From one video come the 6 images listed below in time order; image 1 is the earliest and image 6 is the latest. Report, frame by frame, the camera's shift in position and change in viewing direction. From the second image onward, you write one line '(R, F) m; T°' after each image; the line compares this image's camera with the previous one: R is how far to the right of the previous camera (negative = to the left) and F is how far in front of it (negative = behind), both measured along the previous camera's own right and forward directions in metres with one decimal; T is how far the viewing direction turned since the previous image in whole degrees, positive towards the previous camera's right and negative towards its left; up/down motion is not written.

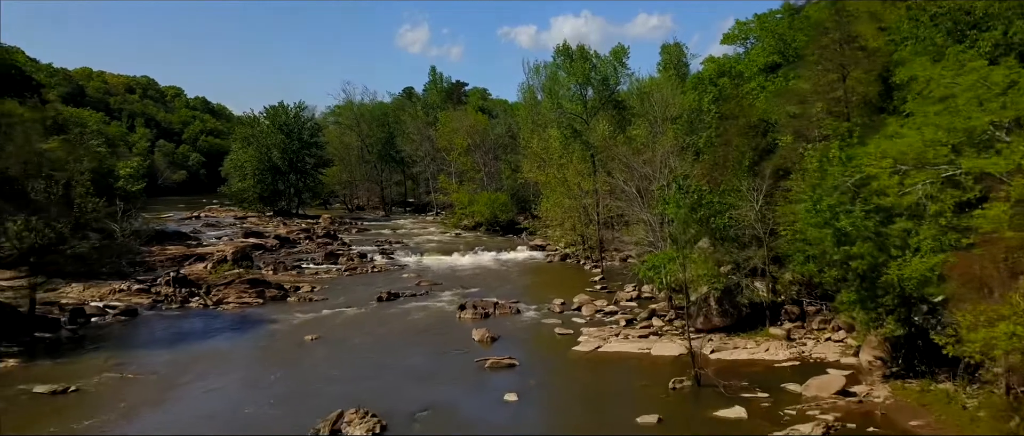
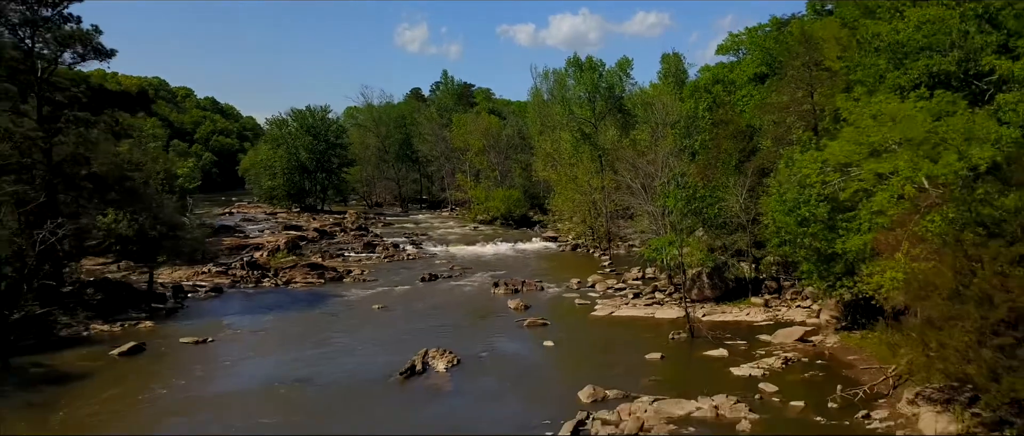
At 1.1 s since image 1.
(-1.1, -5.4) m; 0°
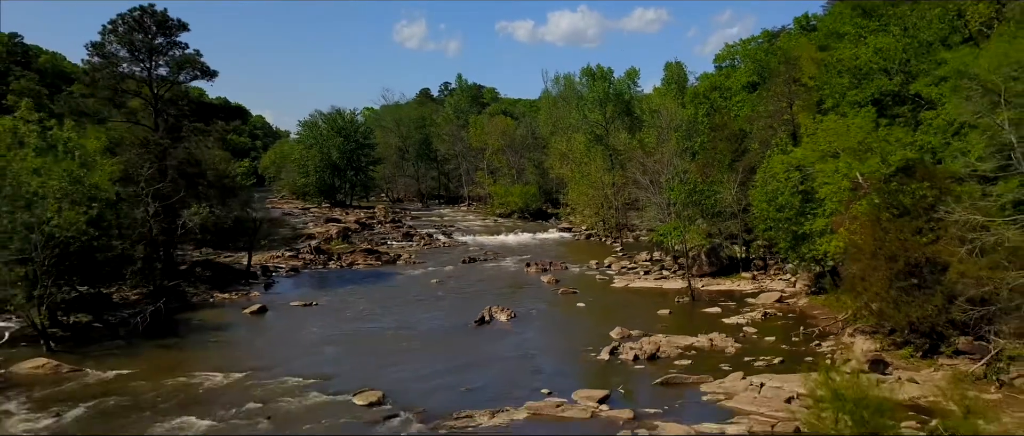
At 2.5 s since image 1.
(-1.5, -6.4) m; 0°
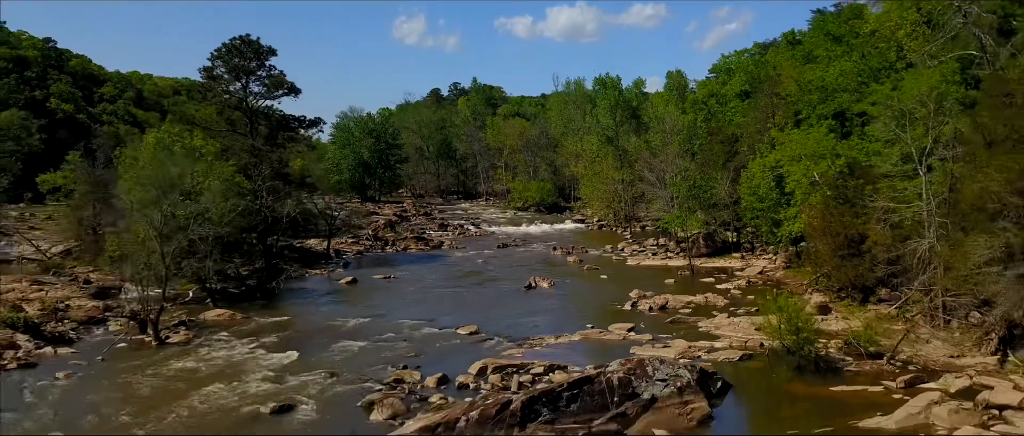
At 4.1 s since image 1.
(-1.7, -7.7) m; 0°
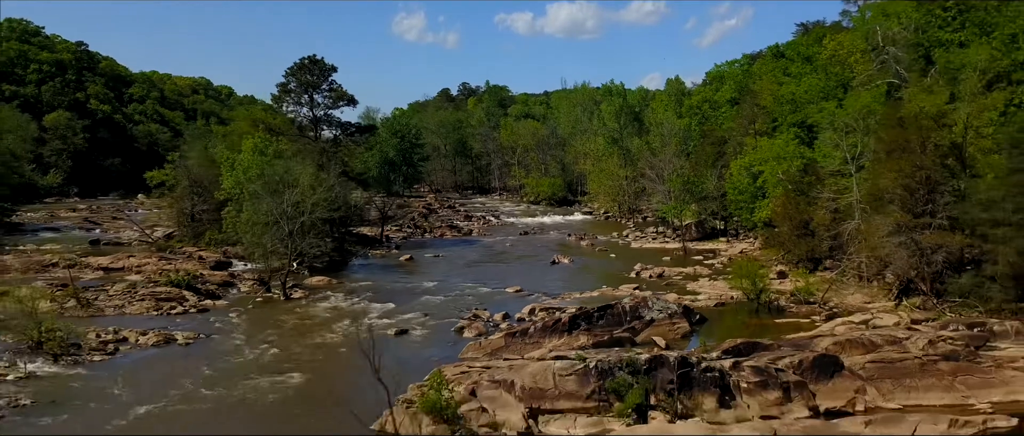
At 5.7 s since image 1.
(-1.4, -8.4) m; 0°
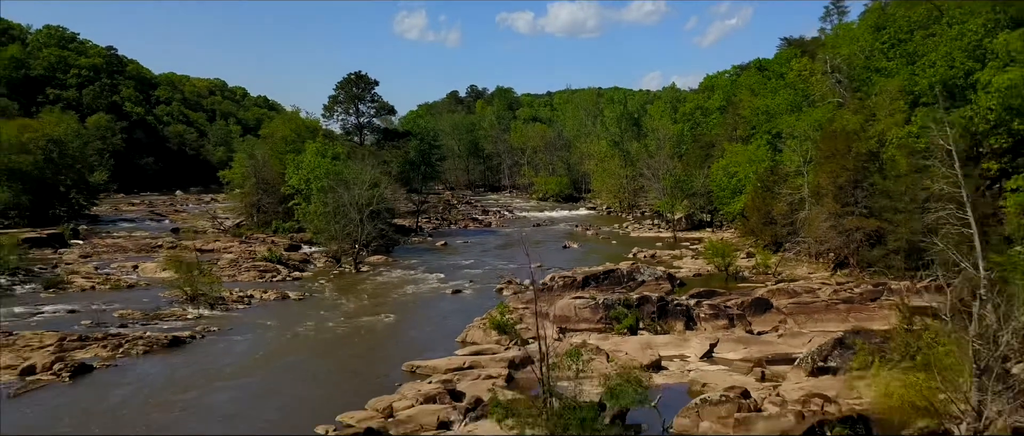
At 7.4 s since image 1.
(-1.1, -8.7) m; 0°
